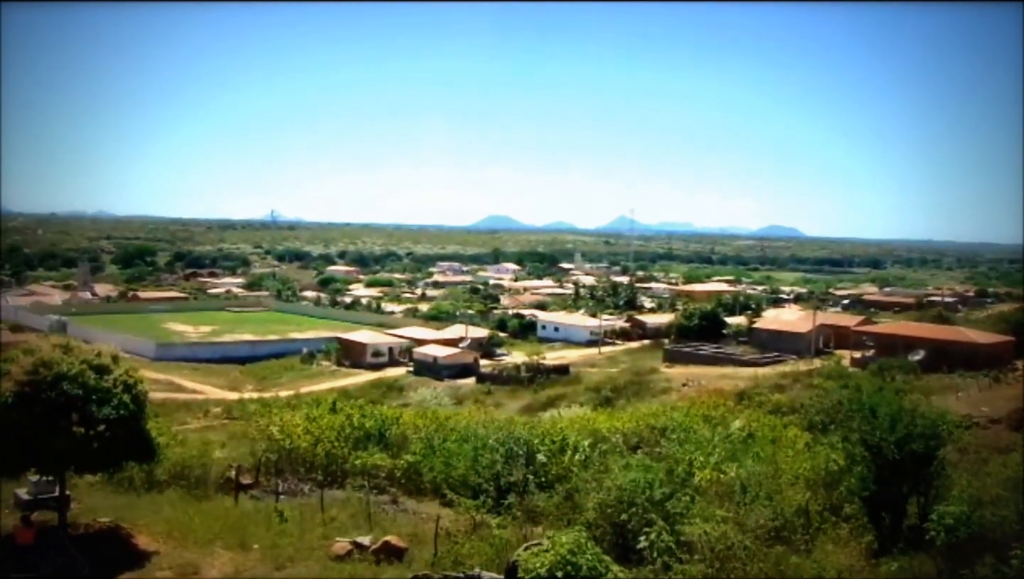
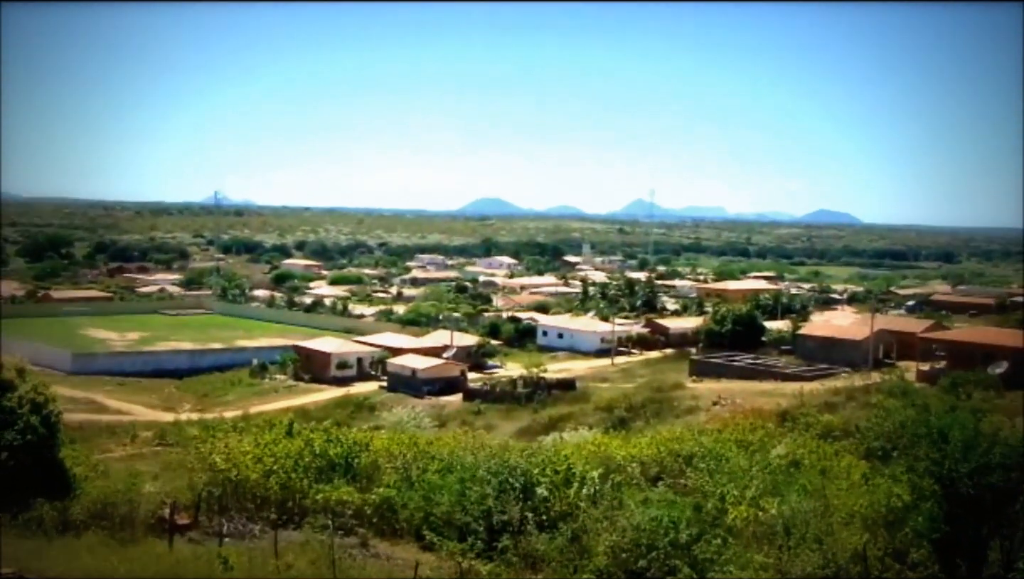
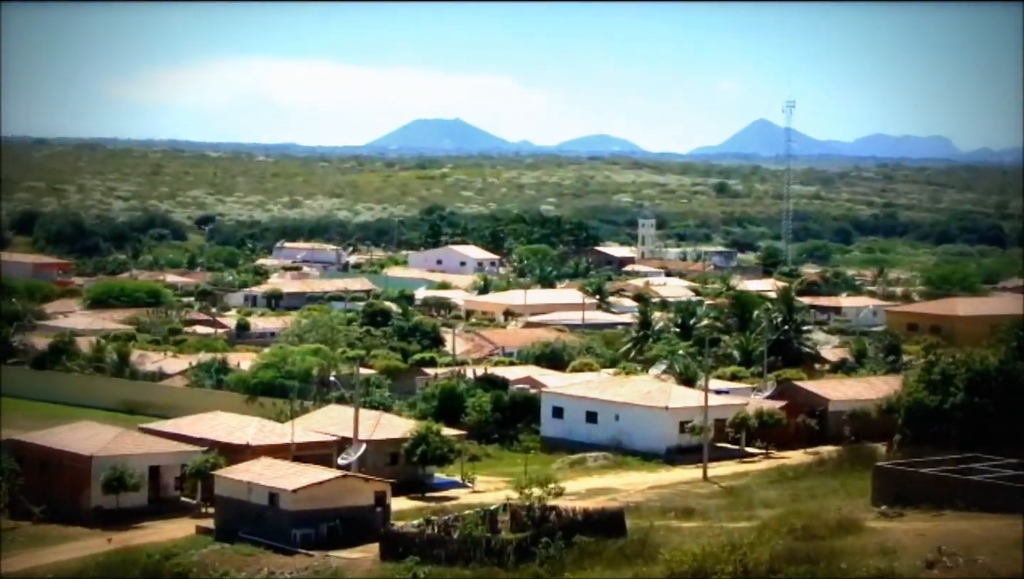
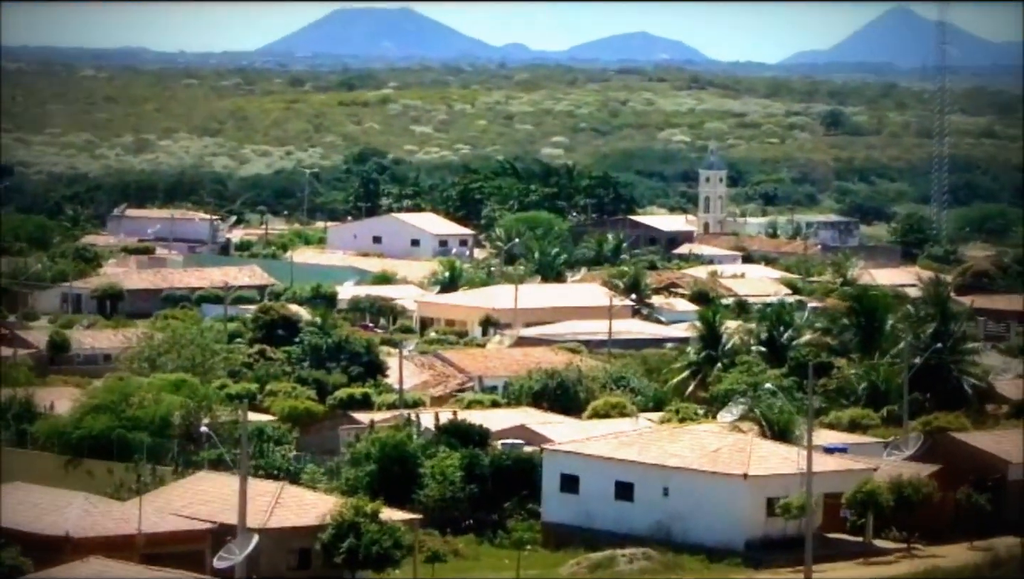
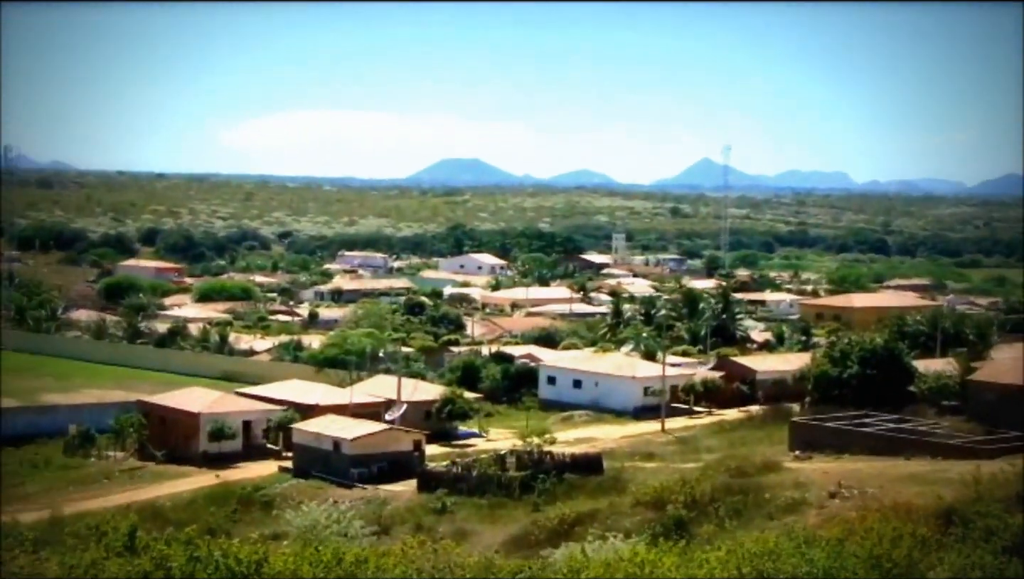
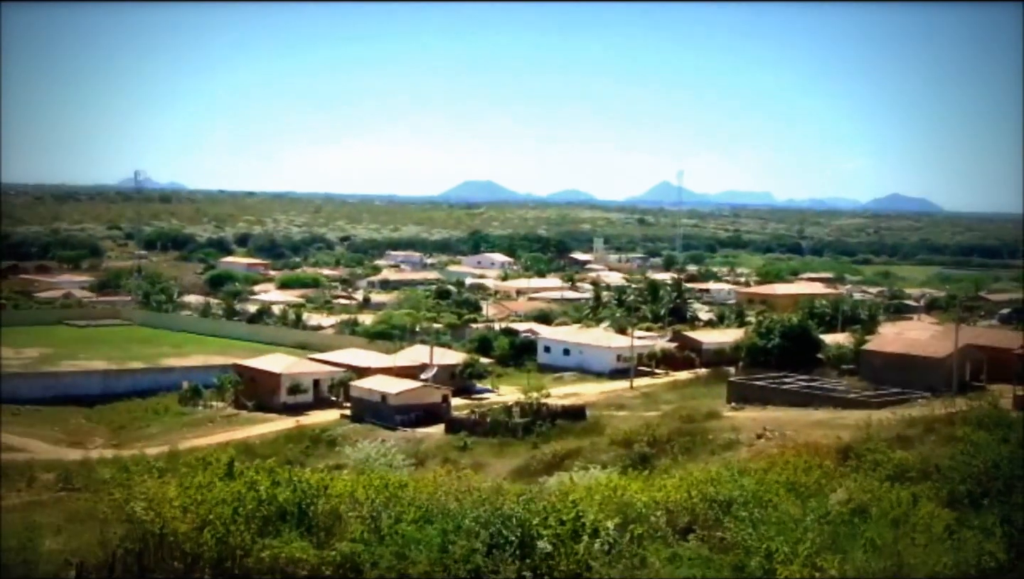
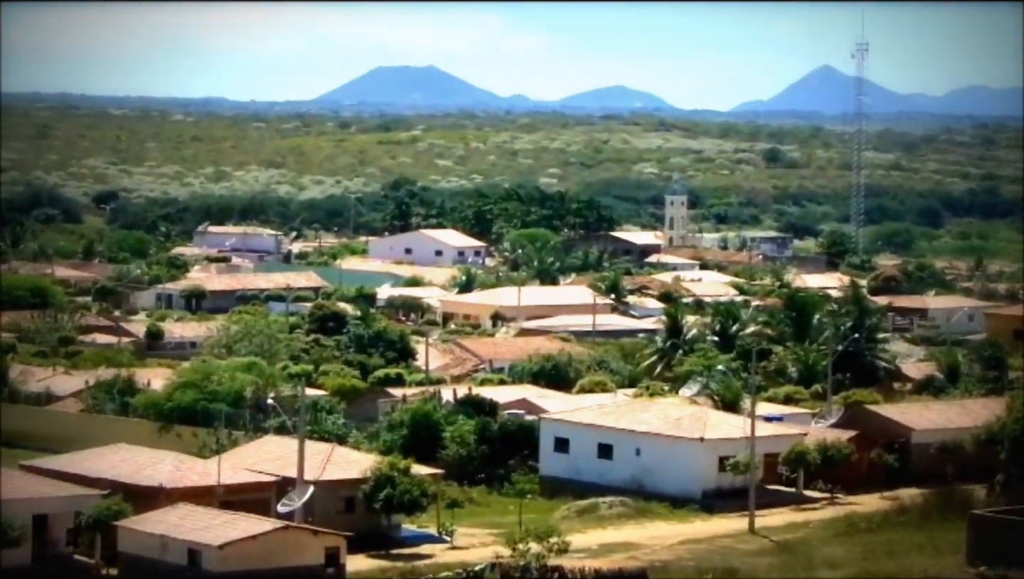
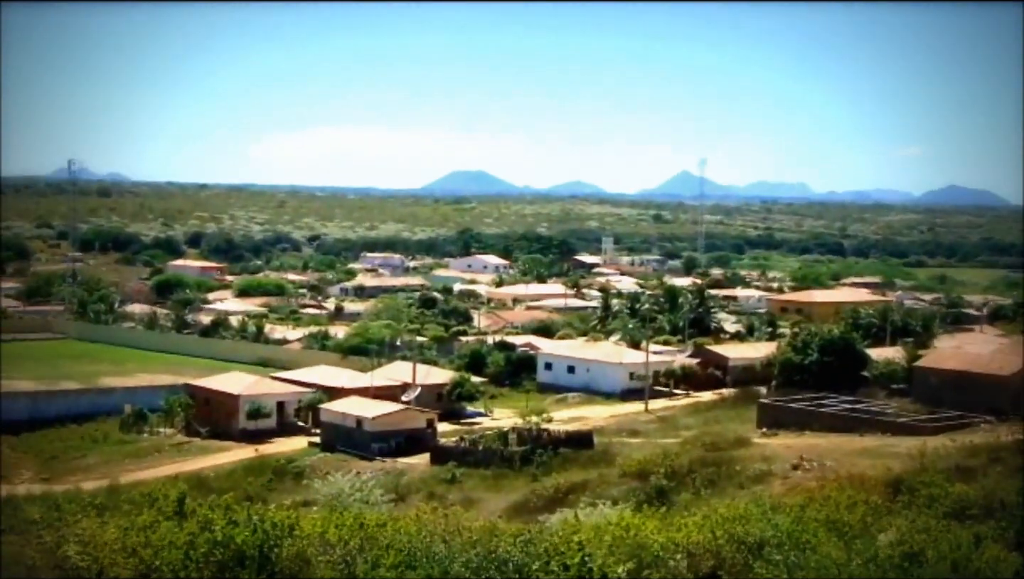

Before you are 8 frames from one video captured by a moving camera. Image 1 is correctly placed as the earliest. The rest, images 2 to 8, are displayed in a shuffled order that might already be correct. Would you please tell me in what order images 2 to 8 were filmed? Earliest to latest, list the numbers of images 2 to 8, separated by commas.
2, 6, 8, 5, 3, 7, 4
